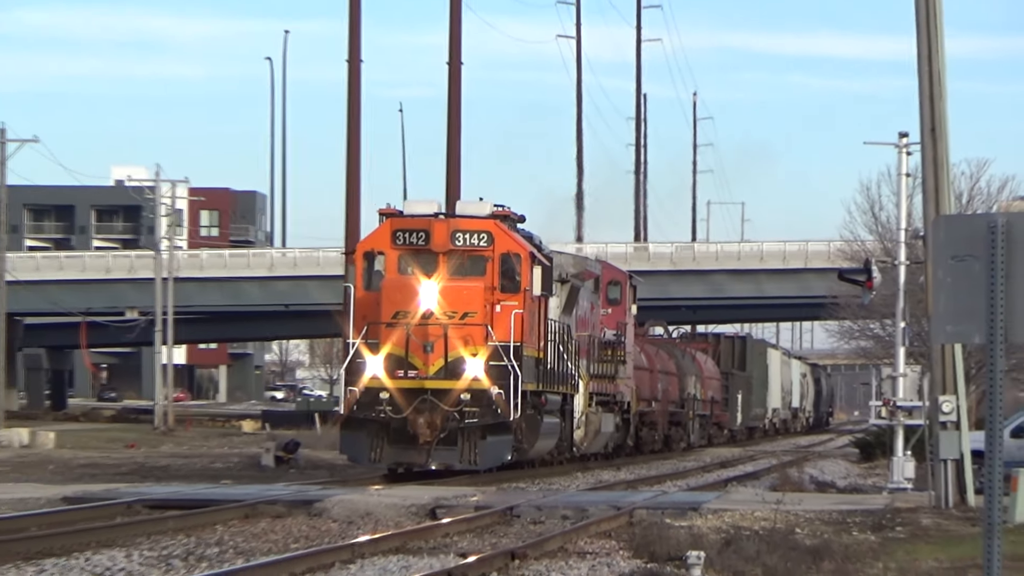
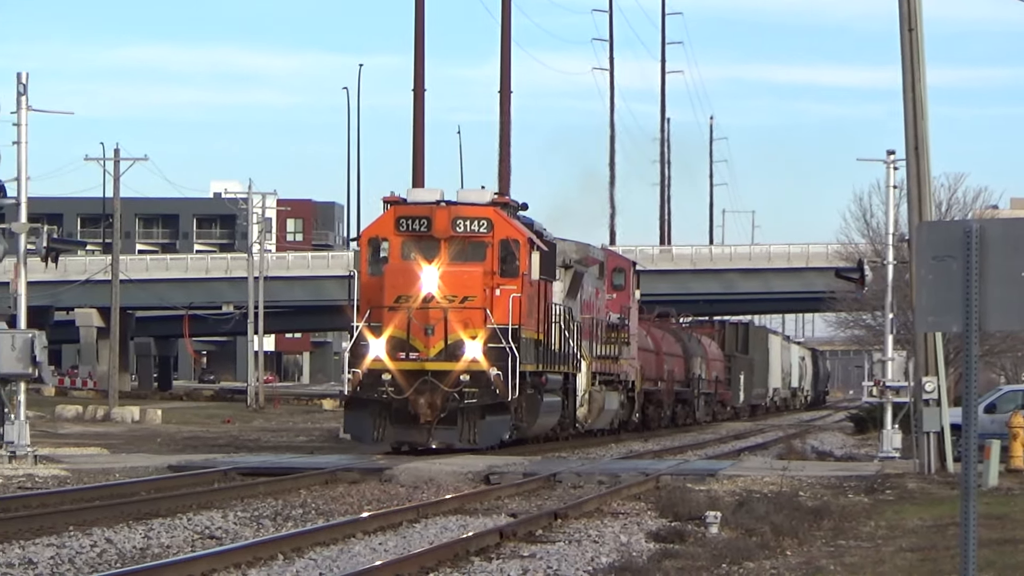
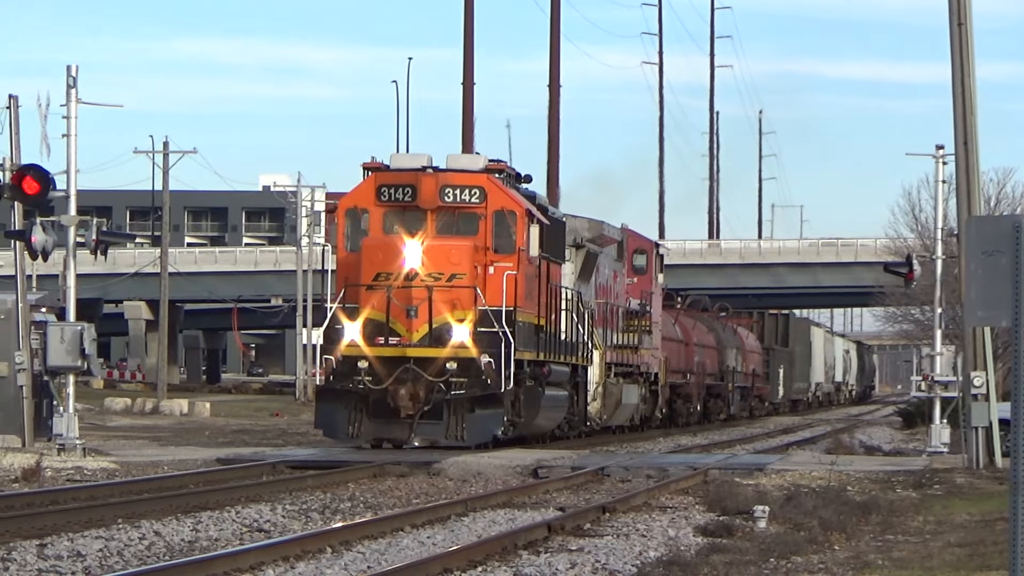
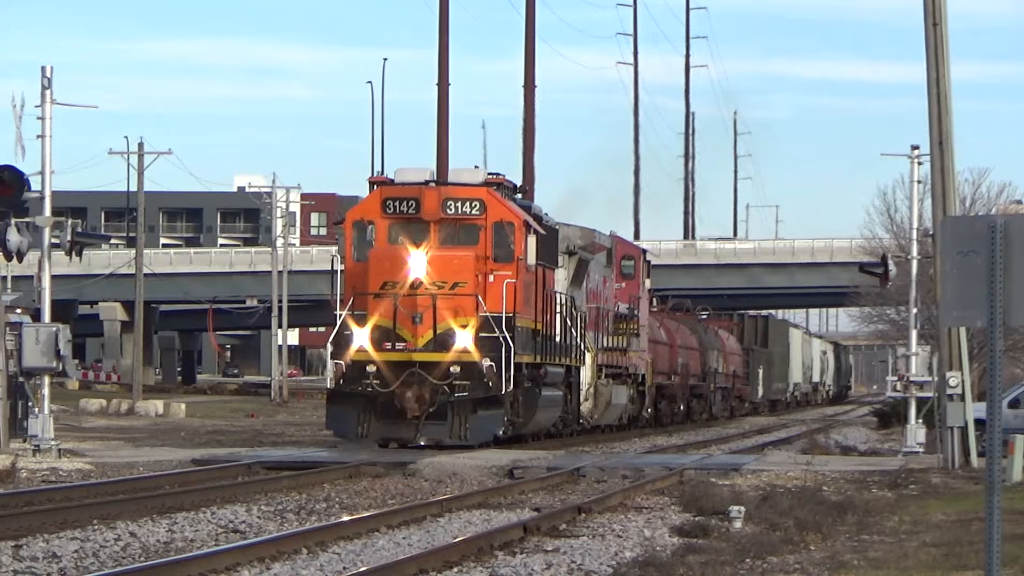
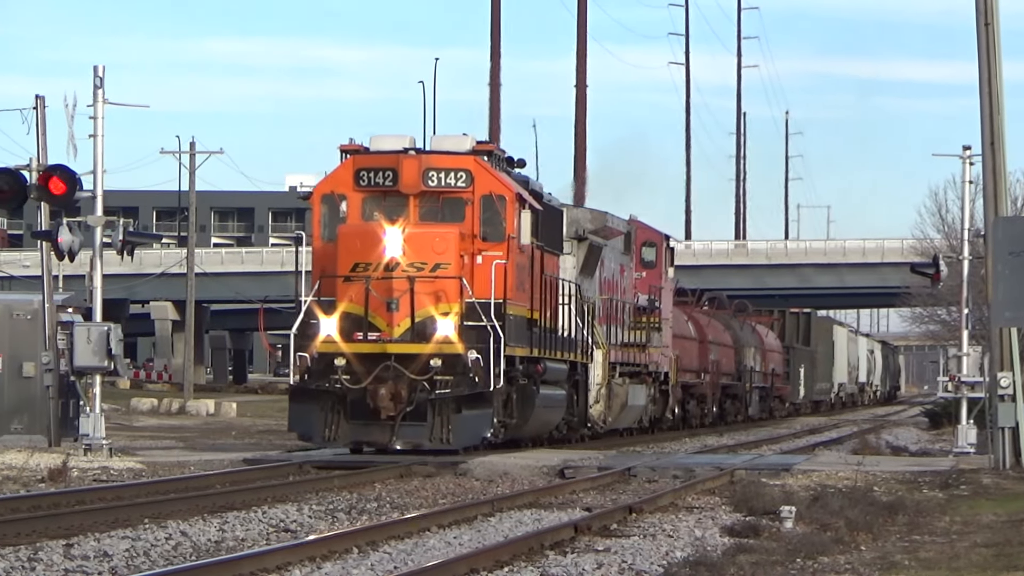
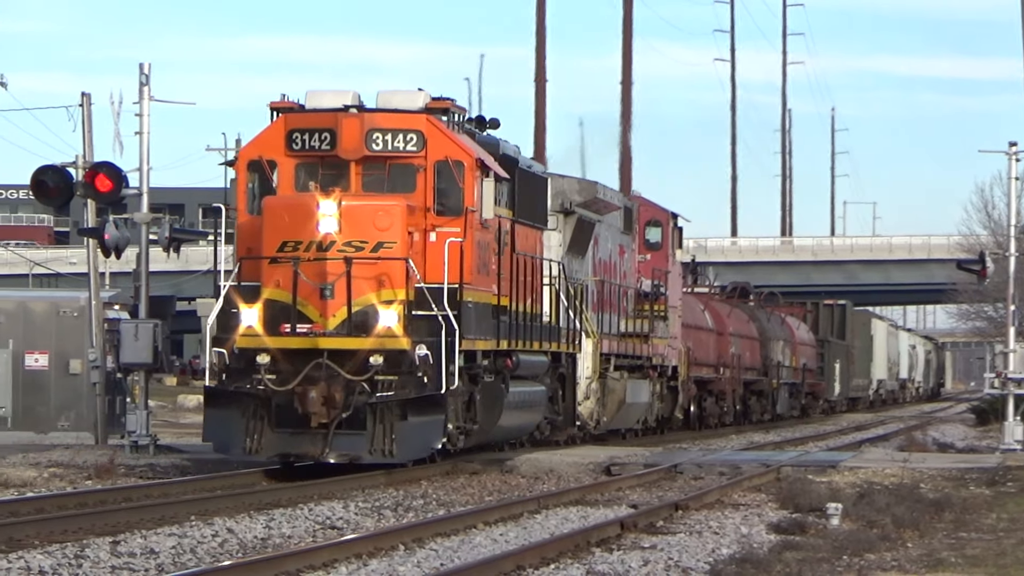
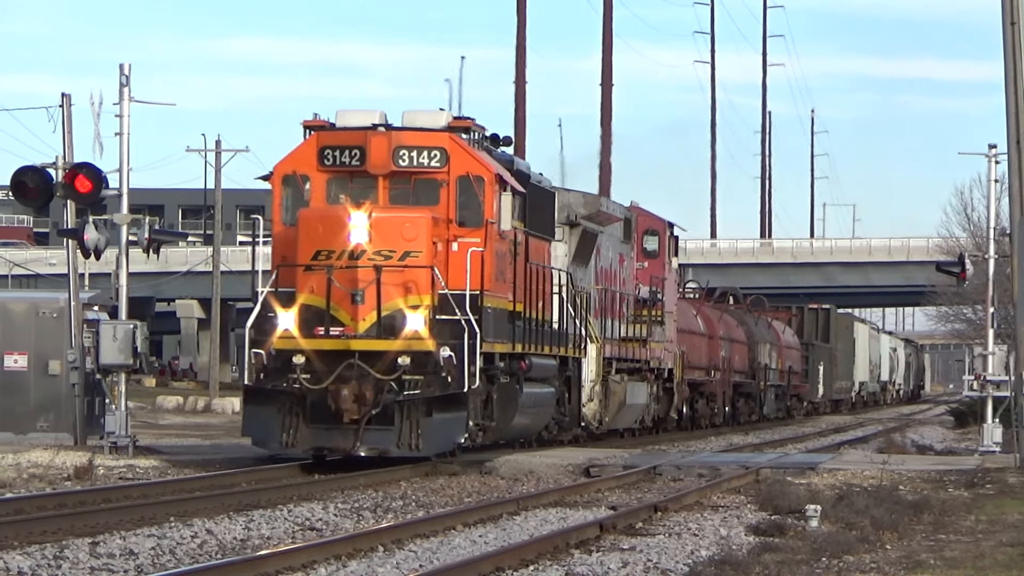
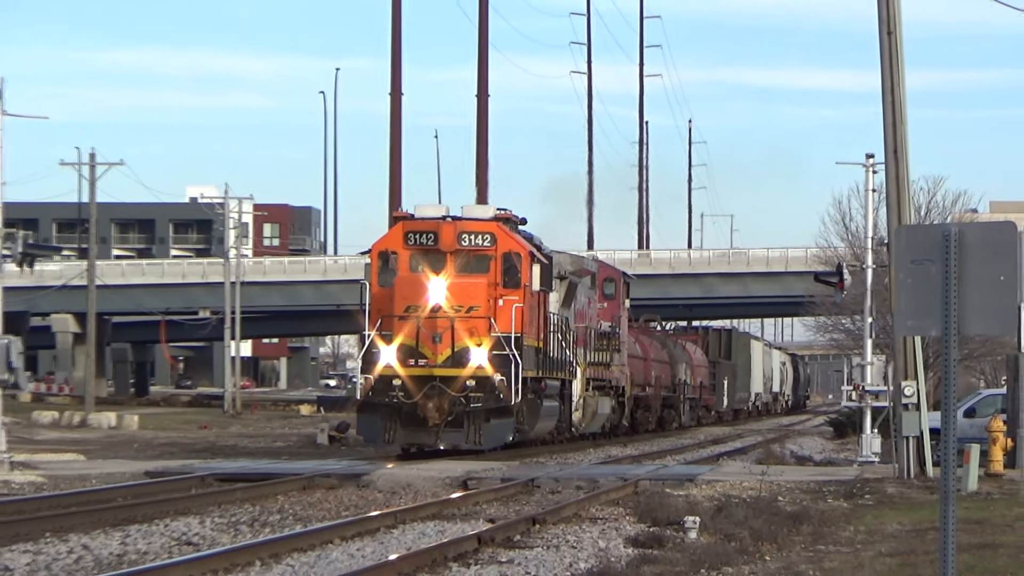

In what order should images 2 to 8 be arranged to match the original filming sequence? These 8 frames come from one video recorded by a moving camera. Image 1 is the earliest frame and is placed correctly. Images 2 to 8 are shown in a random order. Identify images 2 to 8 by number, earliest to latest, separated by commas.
8, 2, 4, 3, 5, 7, 6
